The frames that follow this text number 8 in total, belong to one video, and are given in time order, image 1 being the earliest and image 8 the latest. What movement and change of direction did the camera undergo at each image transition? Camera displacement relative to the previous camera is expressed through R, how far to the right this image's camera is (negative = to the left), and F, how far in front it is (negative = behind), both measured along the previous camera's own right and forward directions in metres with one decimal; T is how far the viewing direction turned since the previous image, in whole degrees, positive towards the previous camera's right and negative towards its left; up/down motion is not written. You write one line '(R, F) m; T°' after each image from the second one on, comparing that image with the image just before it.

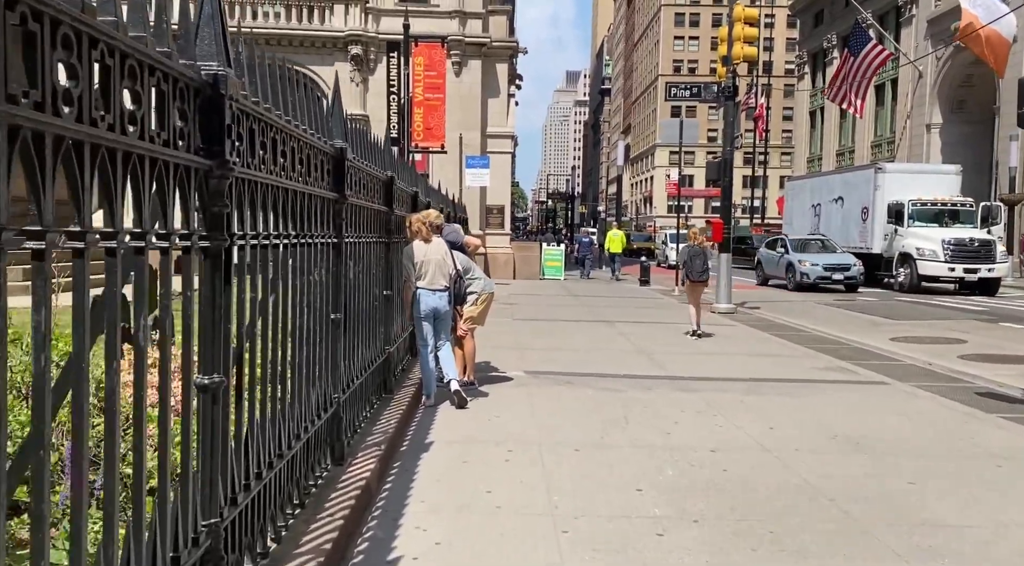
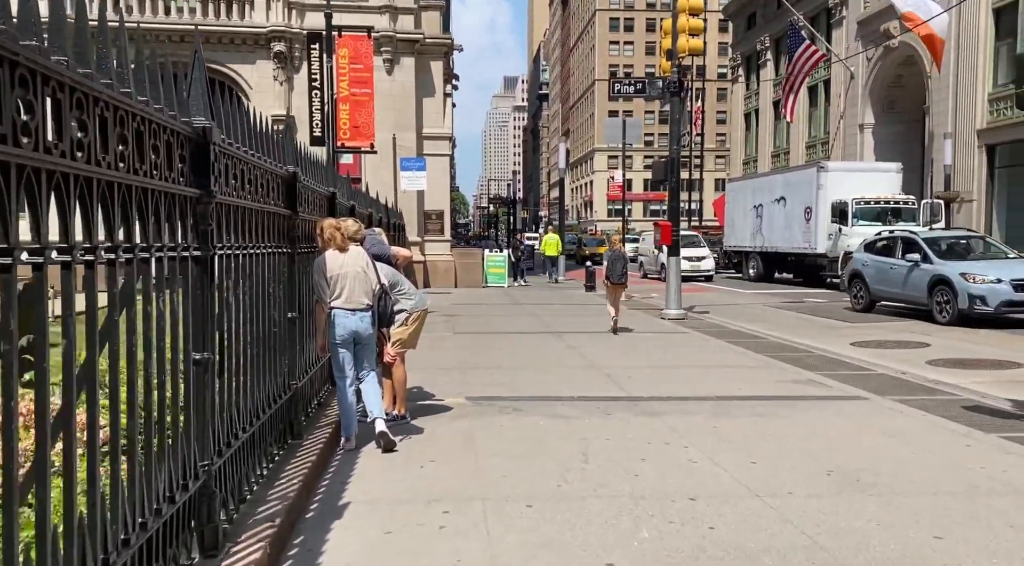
(+0.1, +1.0) m; +4°
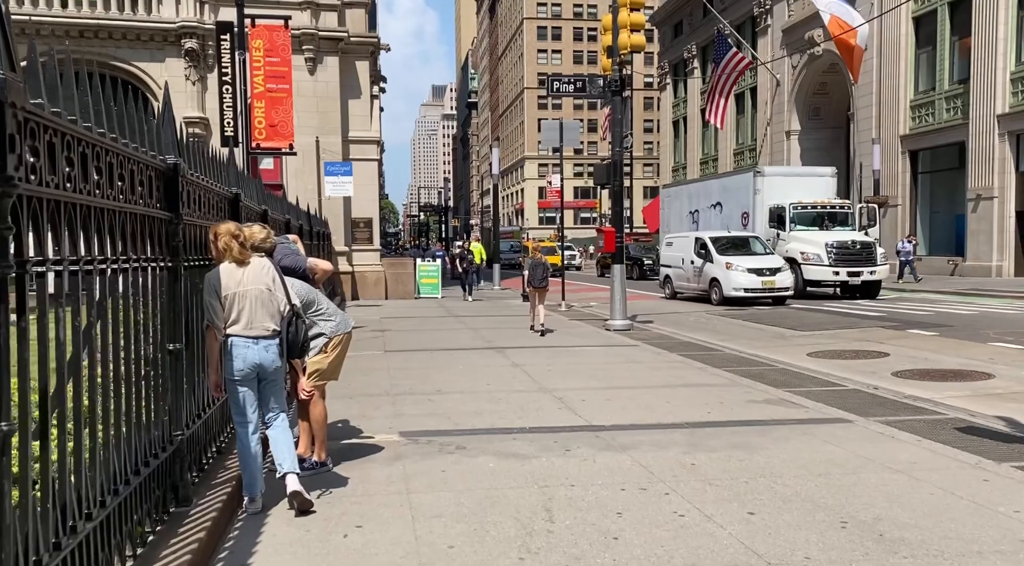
(-0.1, +1.0) m; +5°
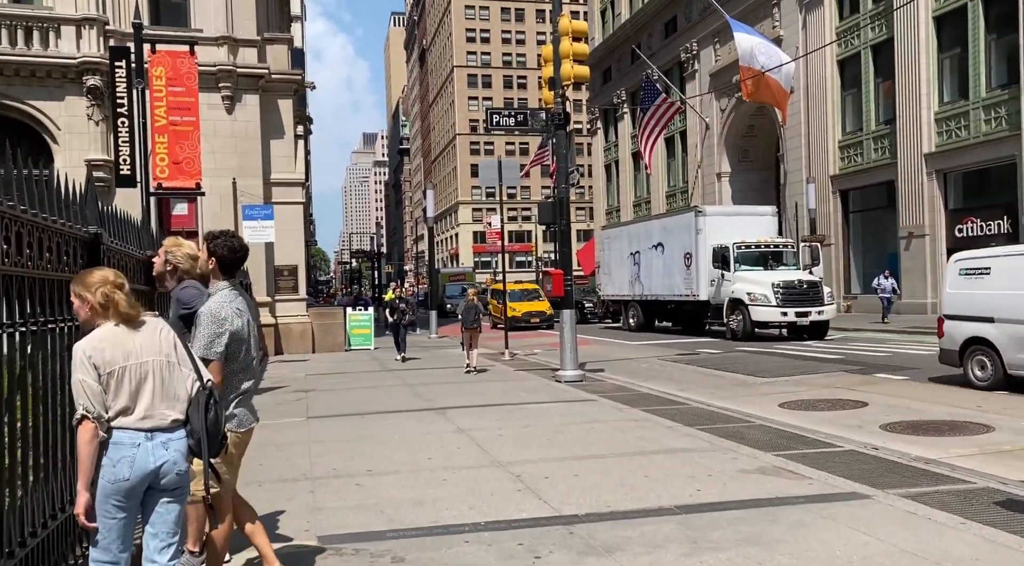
(-0.1, +1.2) m; +5°
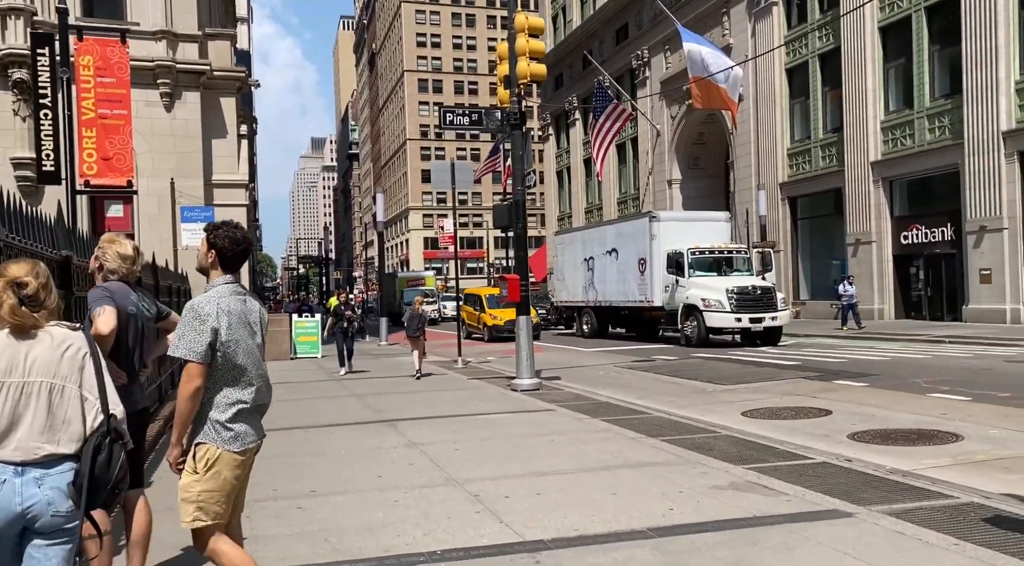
(-0.1, +0.5) m; +4°
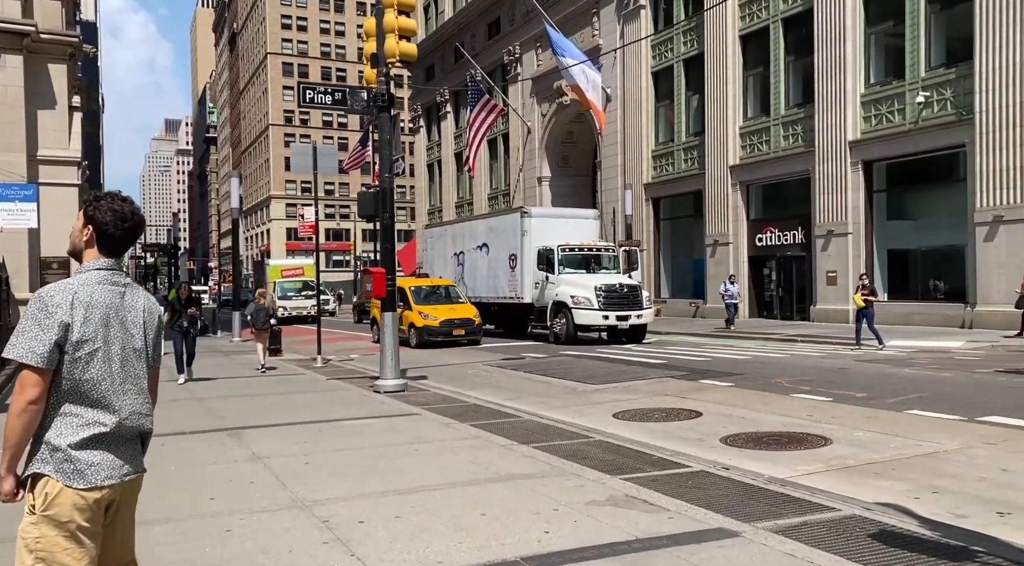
(0.0, +0.7) m; +9°
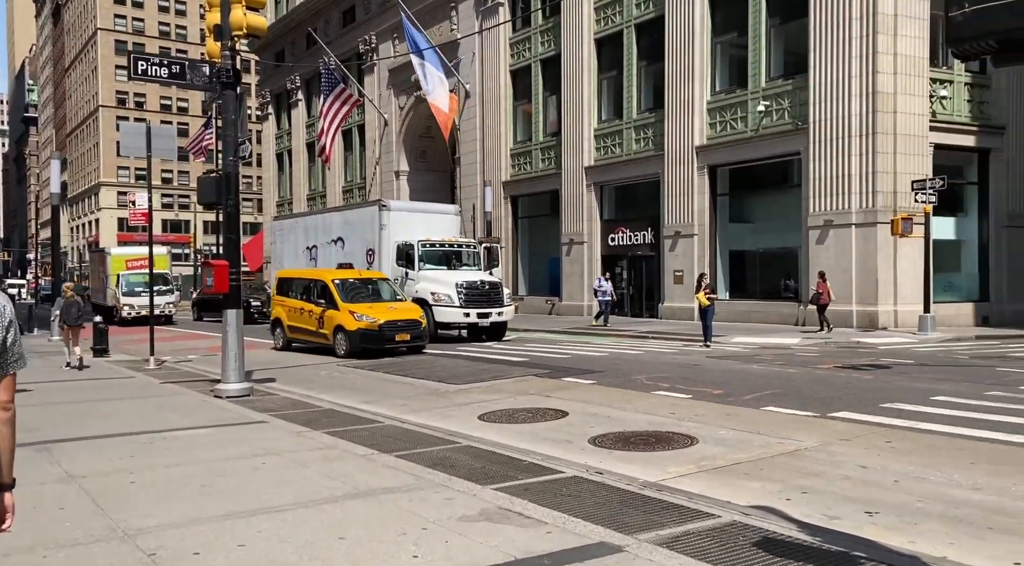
(-0.1, +0.5) m; +10°
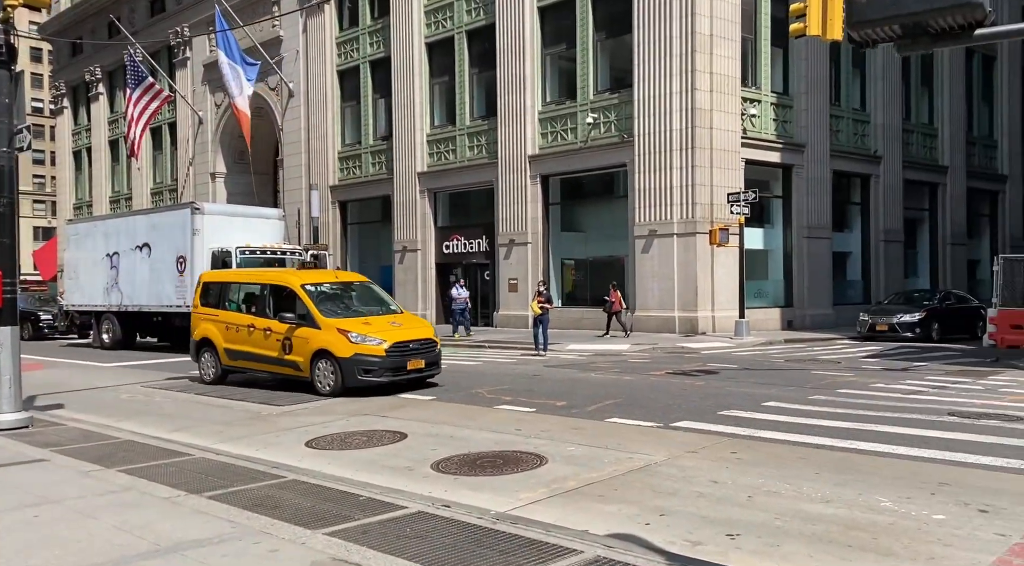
(0.0, +0.6) m; +12°
